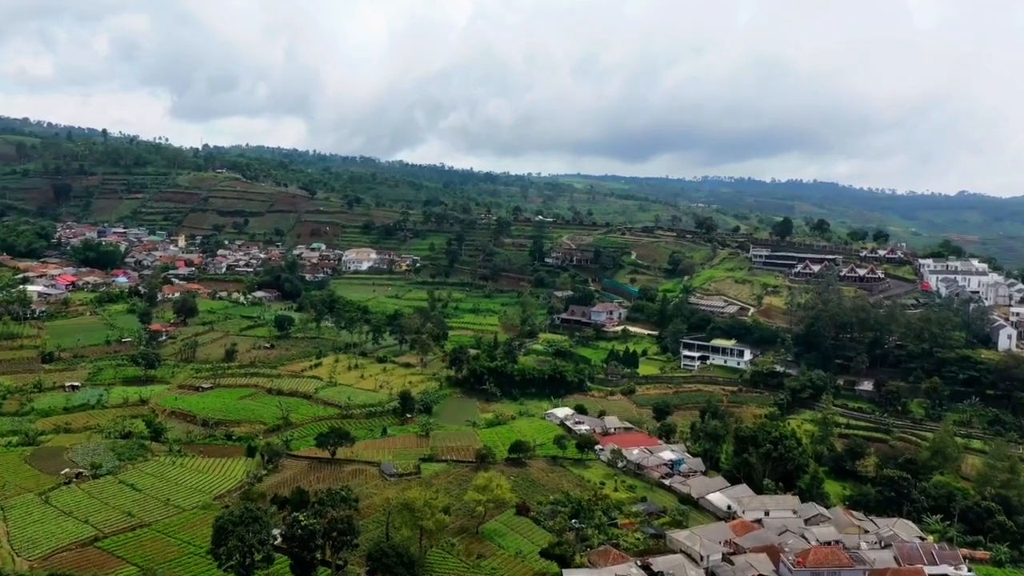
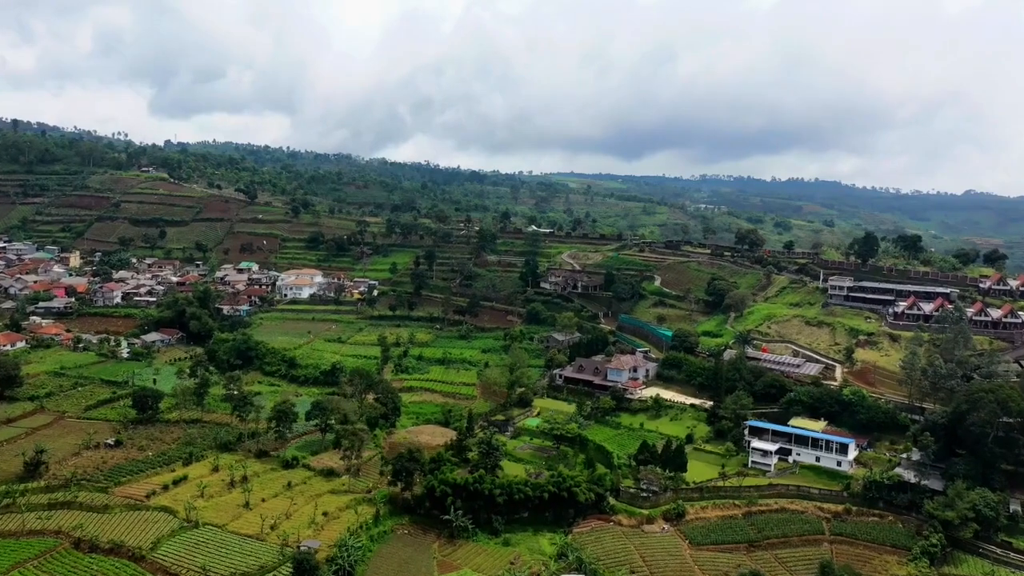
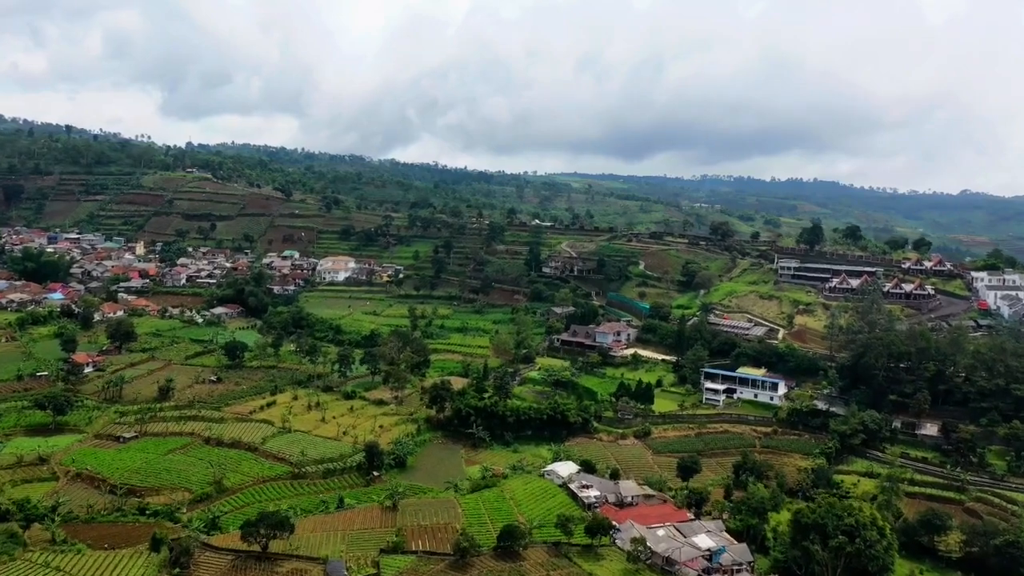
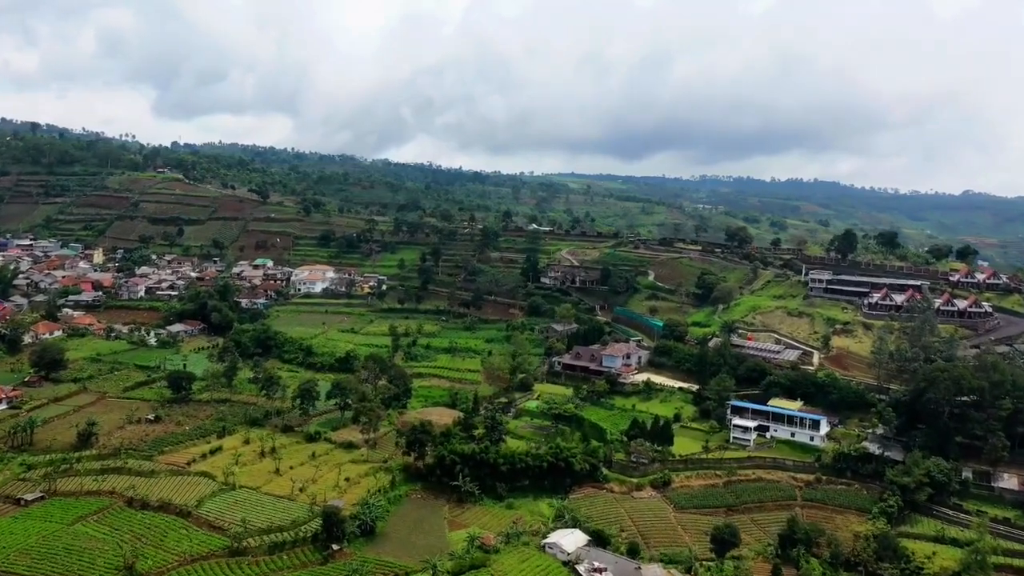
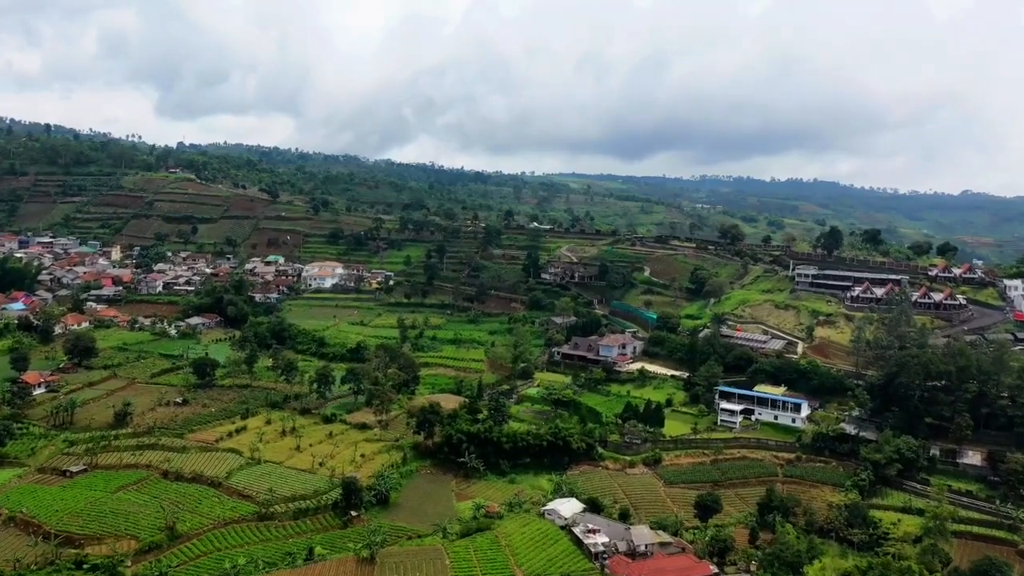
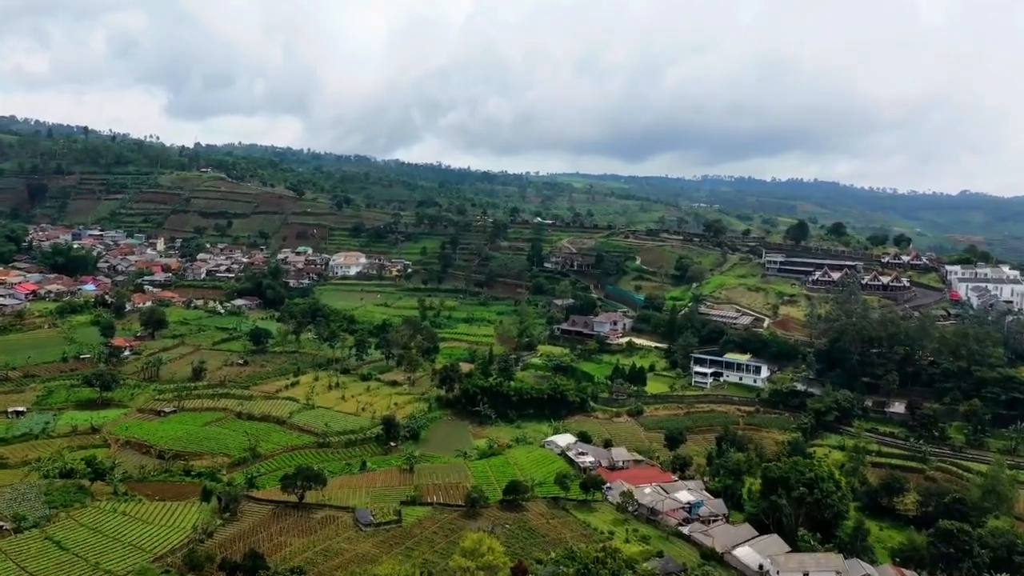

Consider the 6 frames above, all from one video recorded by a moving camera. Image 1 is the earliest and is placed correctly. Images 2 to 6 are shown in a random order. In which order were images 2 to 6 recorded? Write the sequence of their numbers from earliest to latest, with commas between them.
6, 3, 5, 4, 2
